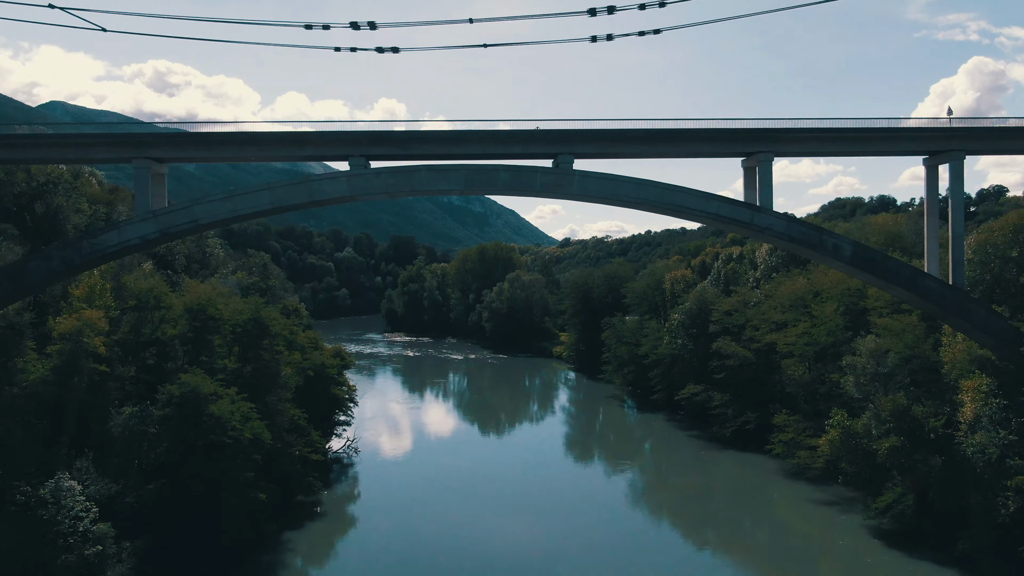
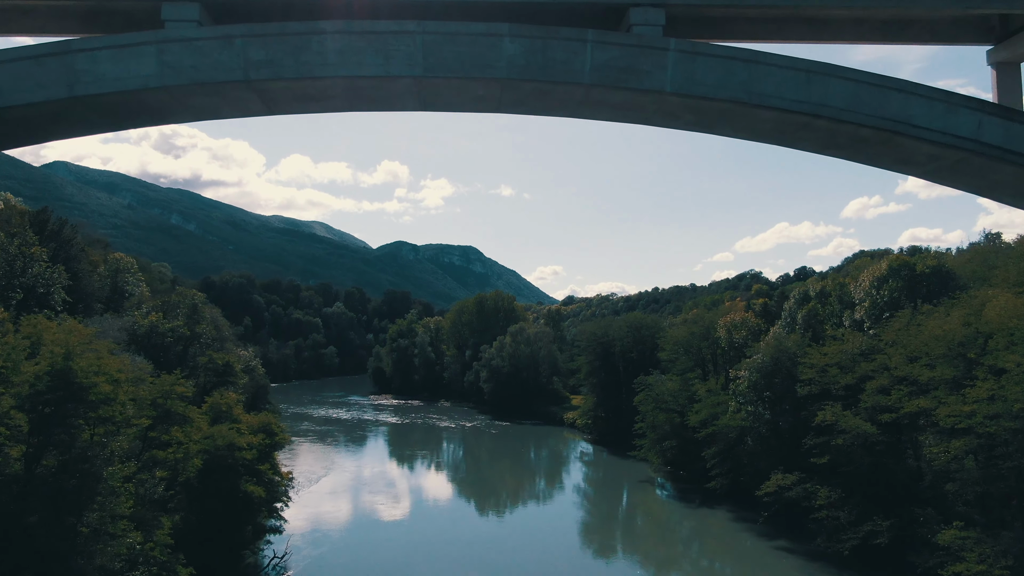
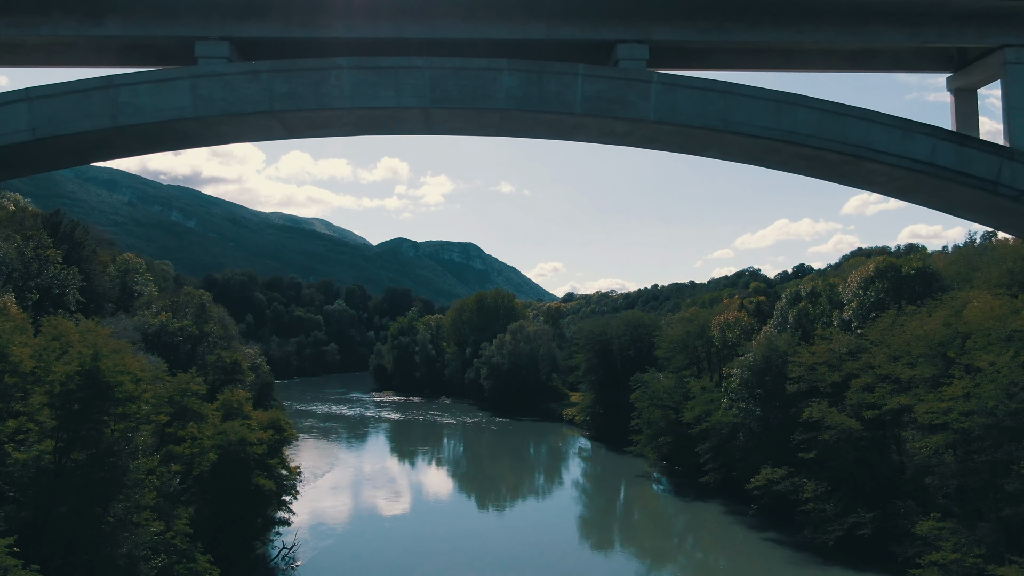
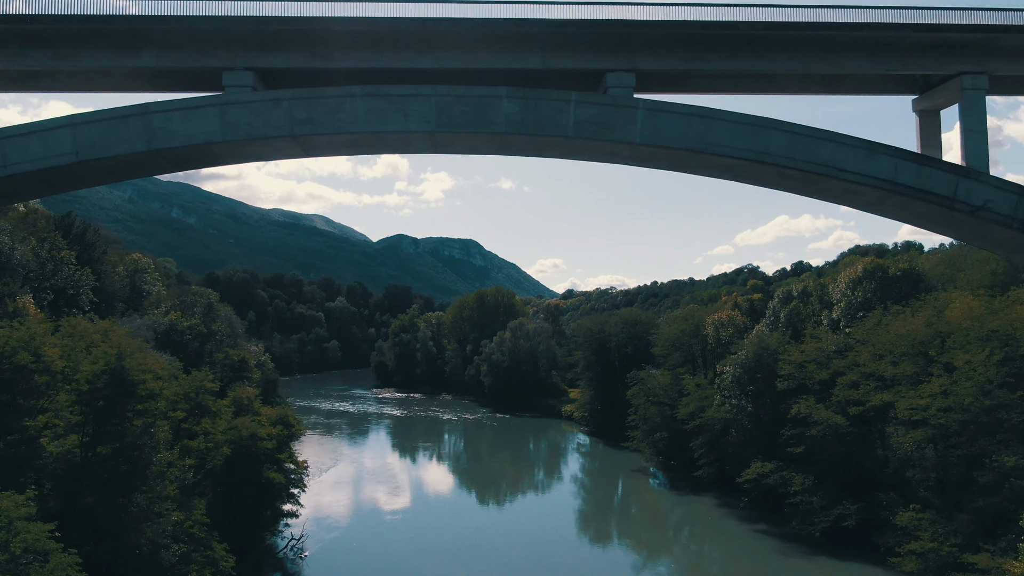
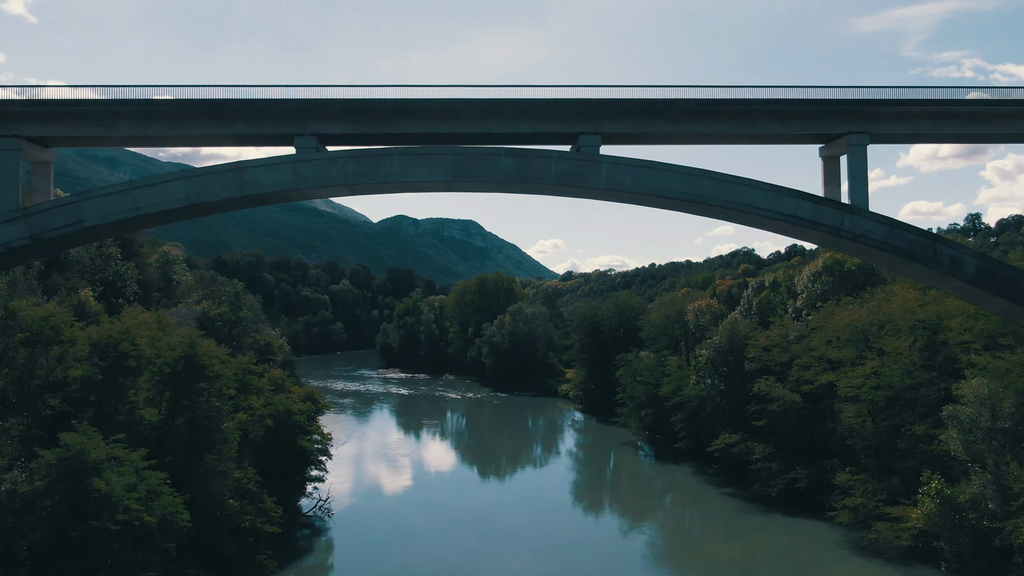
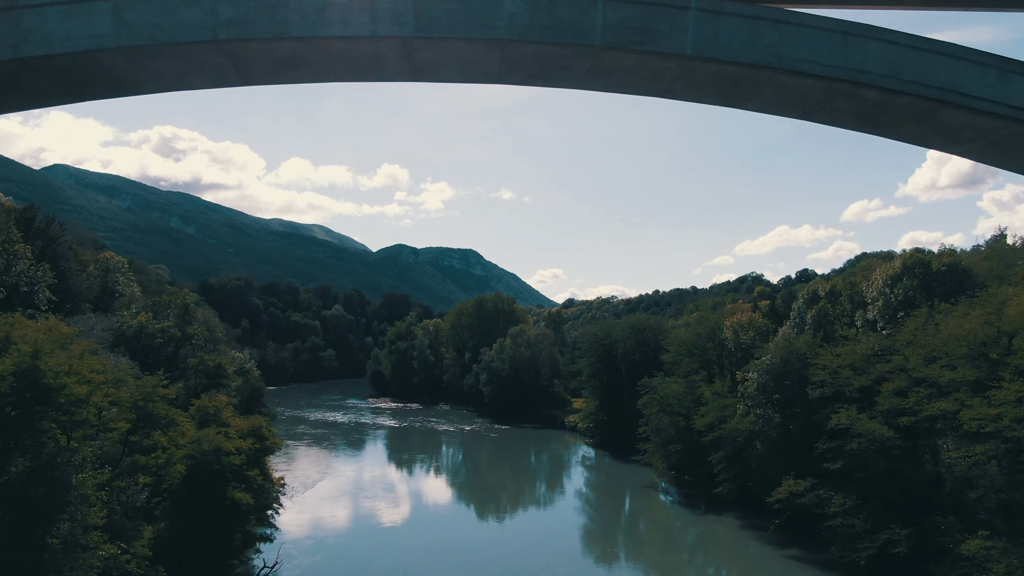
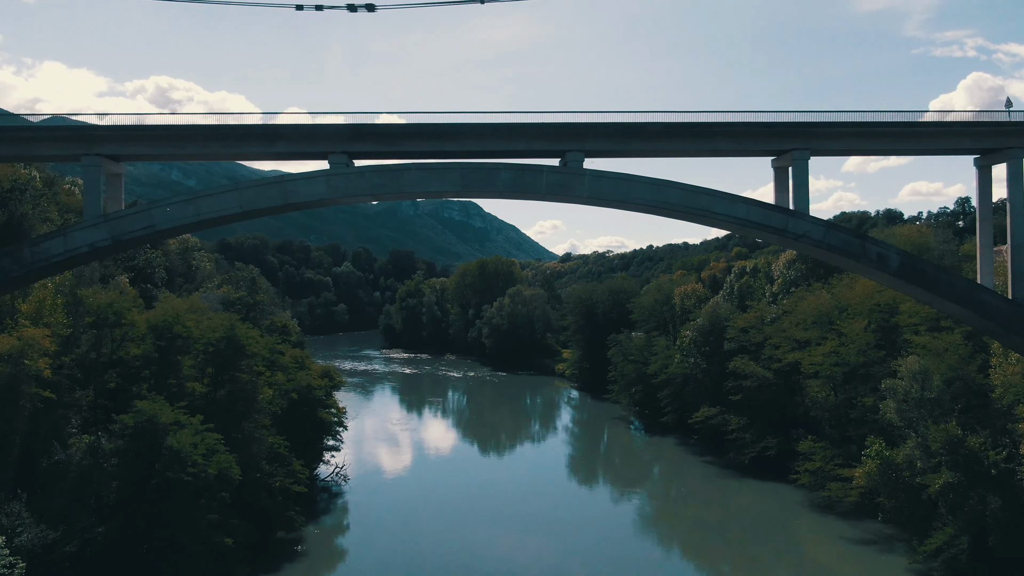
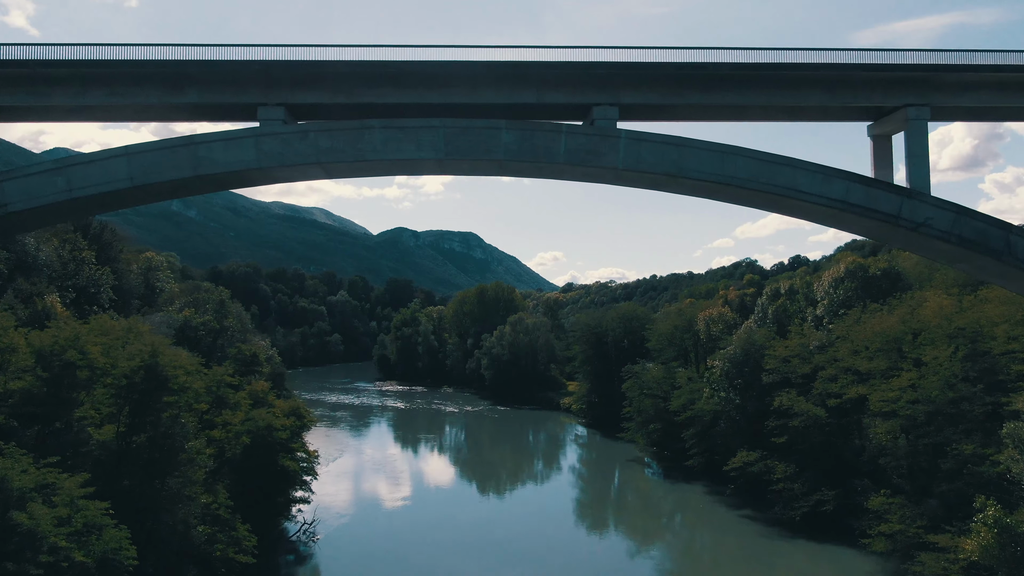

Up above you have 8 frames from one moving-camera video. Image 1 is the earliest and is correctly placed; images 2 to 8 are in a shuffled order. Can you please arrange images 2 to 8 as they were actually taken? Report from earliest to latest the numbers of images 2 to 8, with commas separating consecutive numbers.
7, 5, 8, 4, 3, 2, 6
